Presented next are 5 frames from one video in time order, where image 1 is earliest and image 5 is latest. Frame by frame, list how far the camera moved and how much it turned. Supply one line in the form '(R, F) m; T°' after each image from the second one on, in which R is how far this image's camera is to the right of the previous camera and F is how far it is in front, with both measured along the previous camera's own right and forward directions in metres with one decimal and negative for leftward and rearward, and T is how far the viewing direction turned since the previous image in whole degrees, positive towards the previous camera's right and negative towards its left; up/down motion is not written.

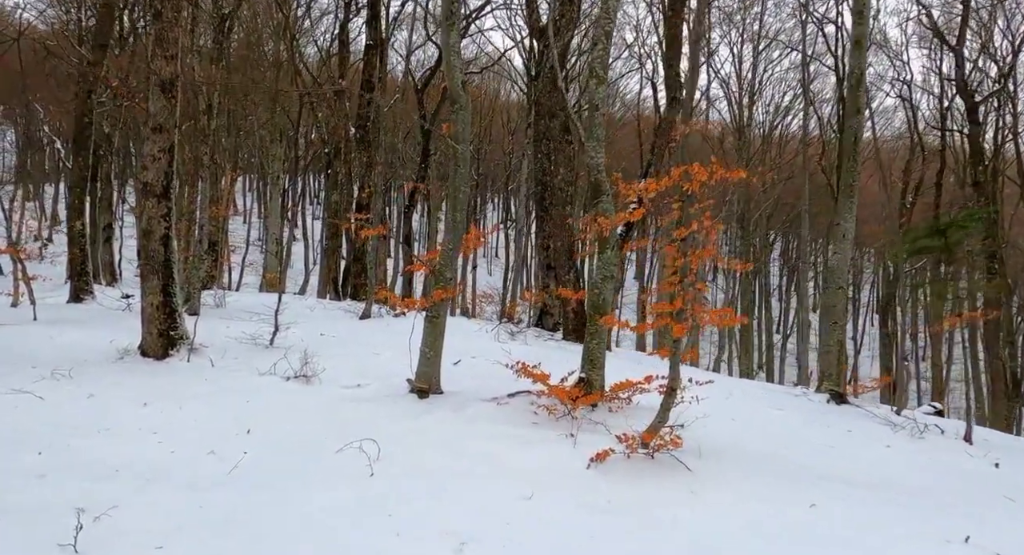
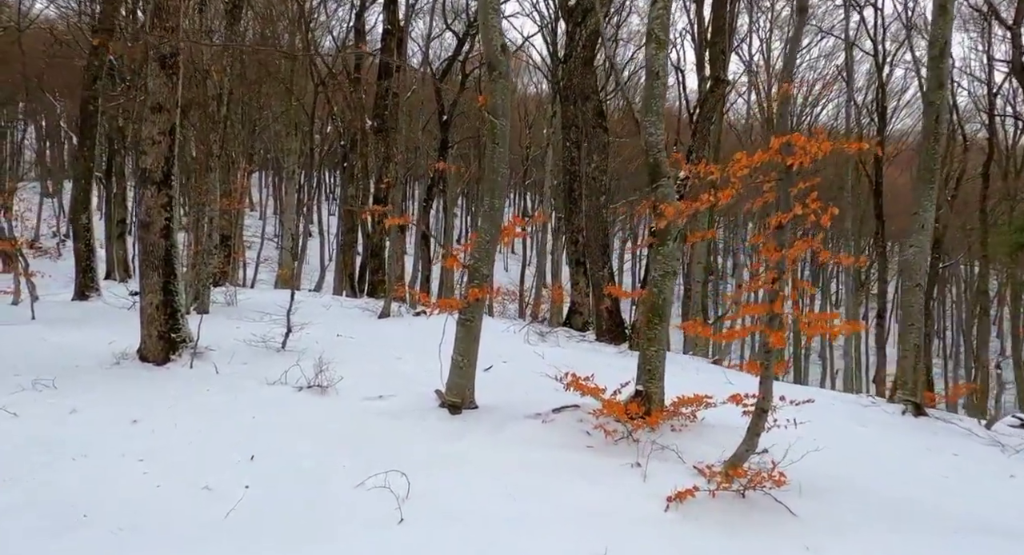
(-0.3, +1.4) m; -1°
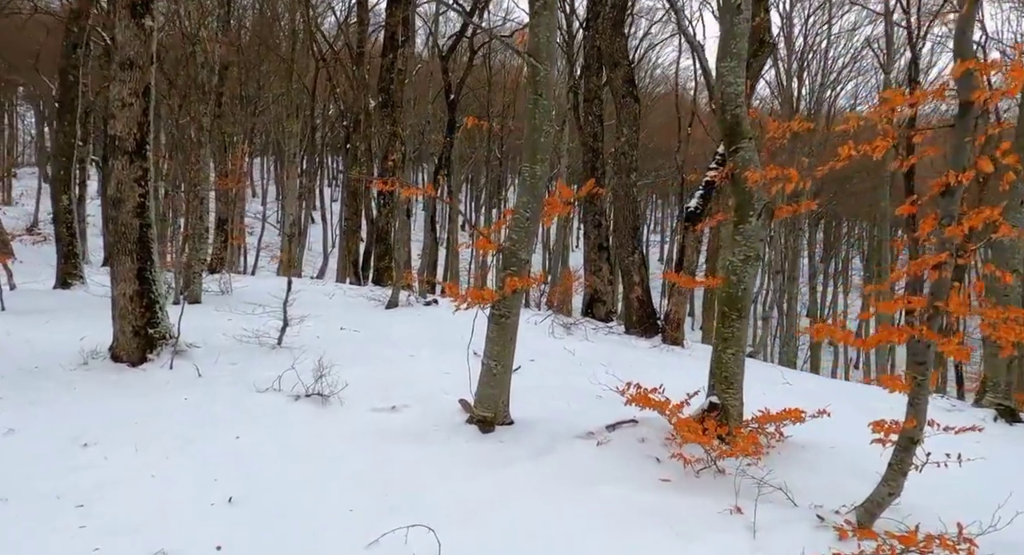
(-0.3, +1.7) m; 0°
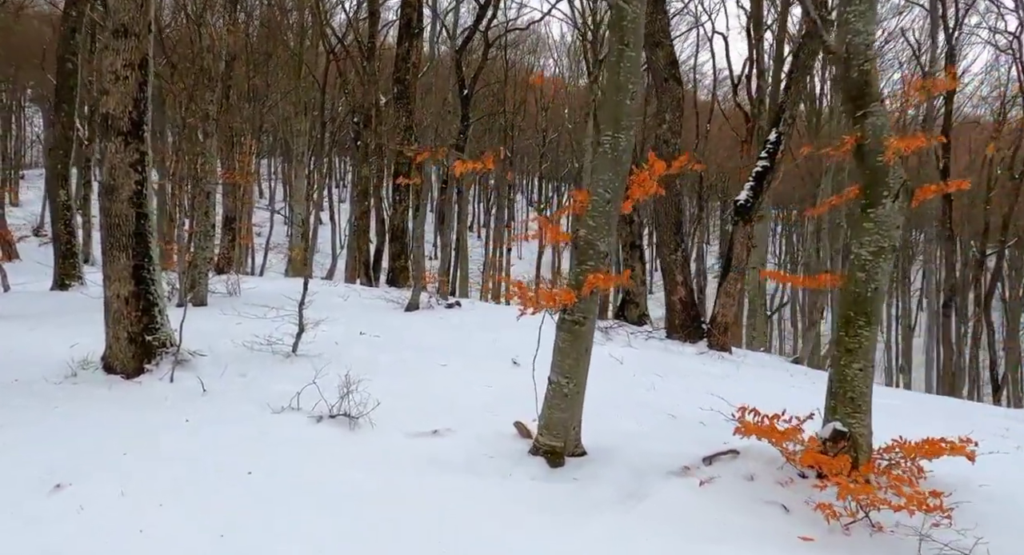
(-0.4, +1.3) m; 0°
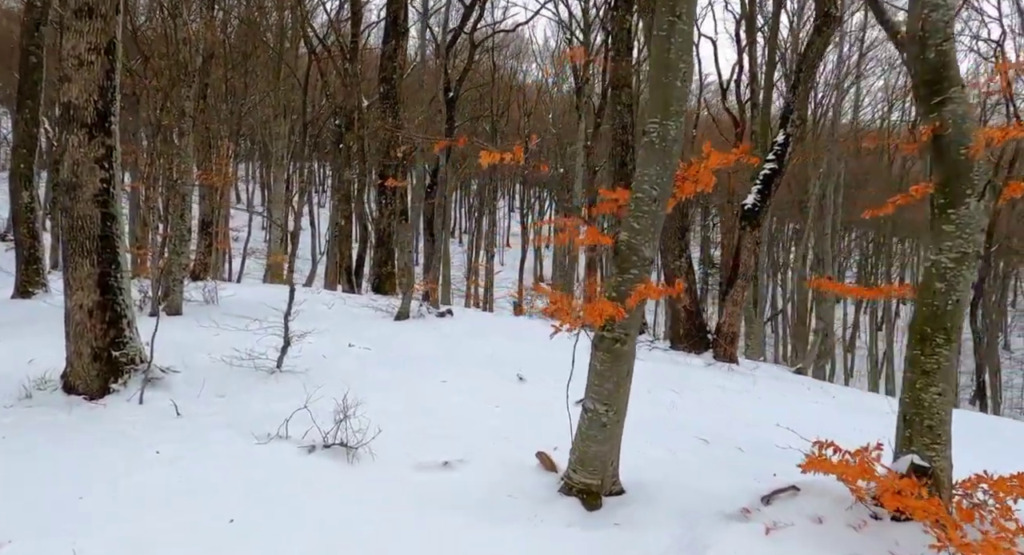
(-0.3, +0.8) m; +1°
